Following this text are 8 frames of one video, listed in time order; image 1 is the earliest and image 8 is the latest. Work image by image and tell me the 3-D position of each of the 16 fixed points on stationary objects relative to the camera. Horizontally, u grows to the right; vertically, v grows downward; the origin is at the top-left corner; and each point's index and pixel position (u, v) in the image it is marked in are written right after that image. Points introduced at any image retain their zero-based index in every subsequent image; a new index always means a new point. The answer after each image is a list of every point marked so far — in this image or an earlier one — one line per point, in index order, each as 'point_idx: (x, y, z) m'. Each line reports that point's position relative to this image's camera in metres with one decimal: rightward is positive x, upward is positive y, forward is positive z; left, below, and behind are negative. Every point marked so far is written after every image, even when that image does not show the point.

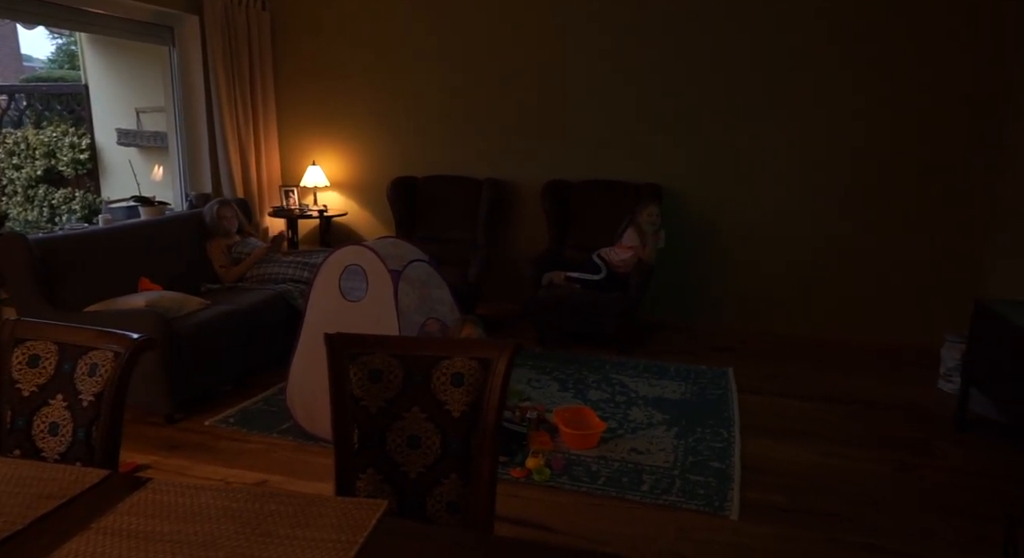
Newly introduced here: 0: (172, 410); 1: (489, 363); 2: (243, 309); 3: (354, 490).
0: (-1.5, -0.6, +3.1) m
1: (-0.1, -0.2, +1.4) m
2: (-1.4, -0.2, +3.5) m
3: (-0.3, -0.4, +1.4) m
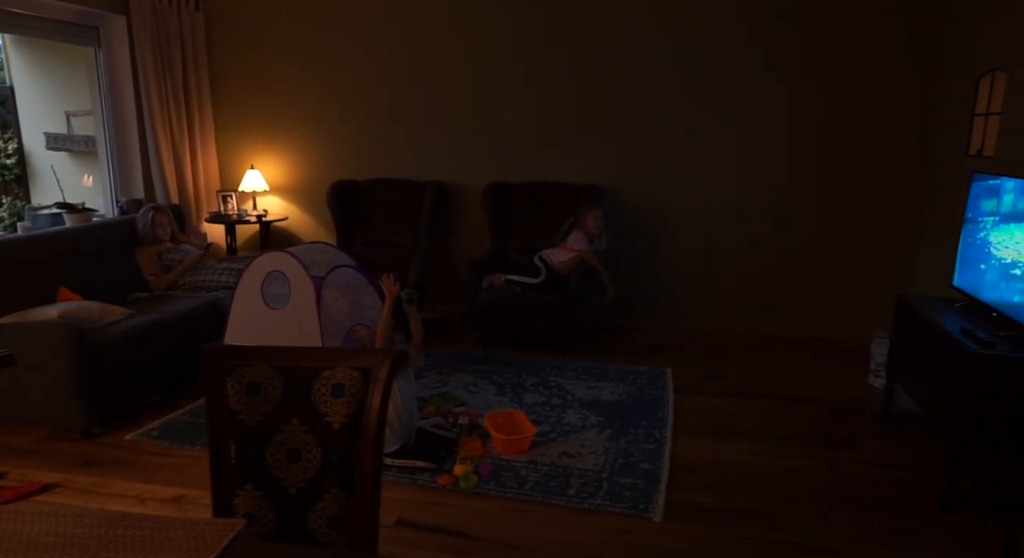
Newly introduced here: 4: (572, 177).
0: (-1.8, -0.6, +2.9) m
1: (-0.3, -0.2, +1.3) m
2: (-1.7, -0.2, +3.4) m
3: (-0.6, -0.5, +1.3) m
4: (+0.4, +0.7, +4.6) m
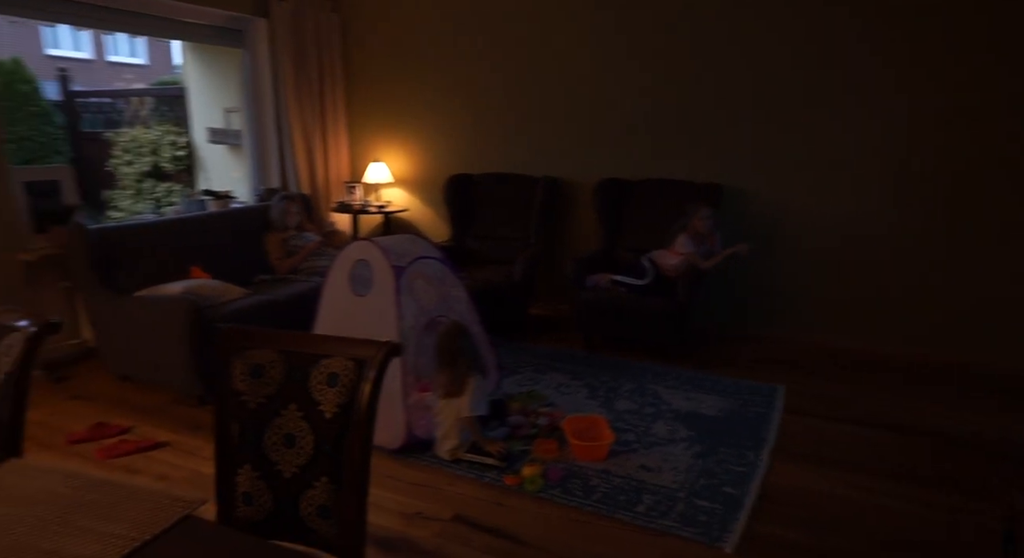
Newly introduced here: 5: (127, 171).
0: (-1.5, -0.5, +3.2) m
1: (-0.3, -0.2, +1.3) m
2: (-1.2, -0.1, +3.6) m
3: (-0.6, -0.4, +1.3) m
4: (+1.1, +0.7, +4.4) m
5: (-2.3, +0.8, +4.5) m
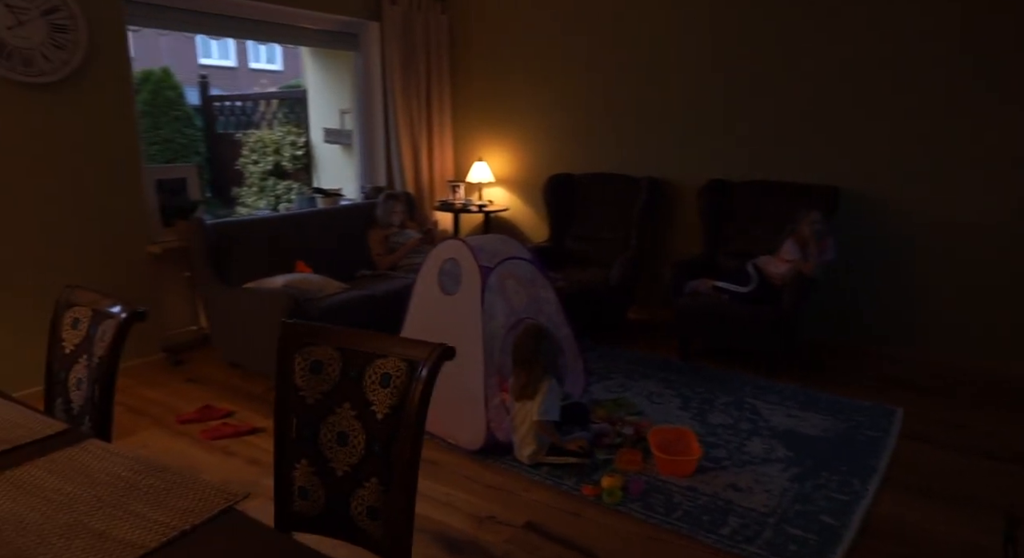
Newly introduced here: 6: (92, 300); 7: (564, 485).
0: (-1.0, -0.5, +3.4) m
1: (-0.2, -0.2, +1.3) m
2: (-0.7, -0.1, +3.7) m
3: (-0.5, -0.4, +1.4) m
4: (+1.8, +0.6, +4.1) m
5: (-1.6, +0.8, +4.8) m
6: (-1.0, 0.0, +1.7) m
7: (+0.2, -0.8, +2.5) m
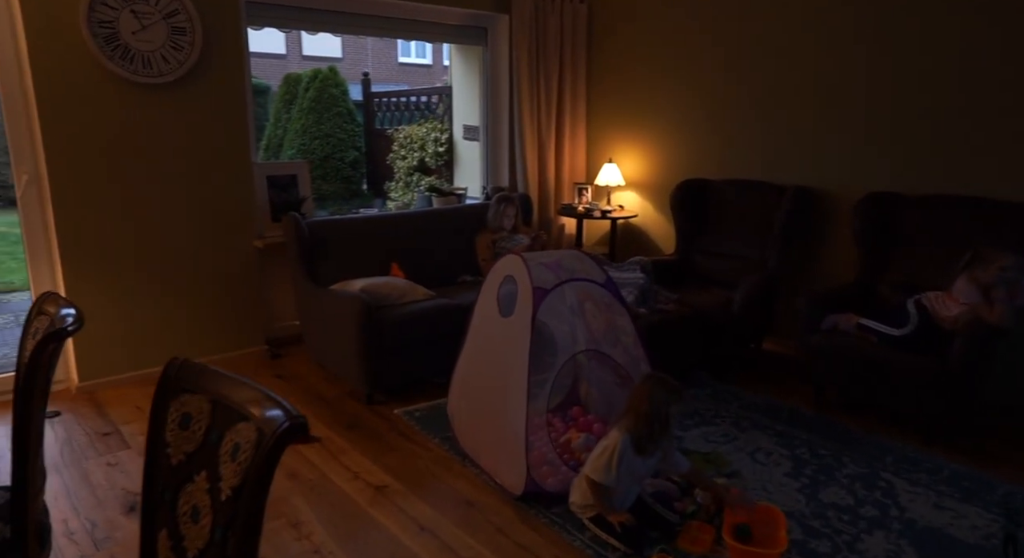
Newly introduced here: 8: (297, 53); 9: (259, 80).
0: (-0.7, -0.5, +3.2) m
1: (-0.4, -0.2, +1.0) m
2: (-0.3, -0.1, +3.5) m
3: (-0.6, -0.5, +1.2) m
4: (+2.3, +0.4, +3.2) m
5: (-0.8, +0.8, +4.8) m
6: (-1.1, -0.1, +1.6) m
7: (+0.3, -0.9, +2.1) m
8: (-1.2, +1.4, +4.3) m
9: (-1.4, +1.2, +4.2) m
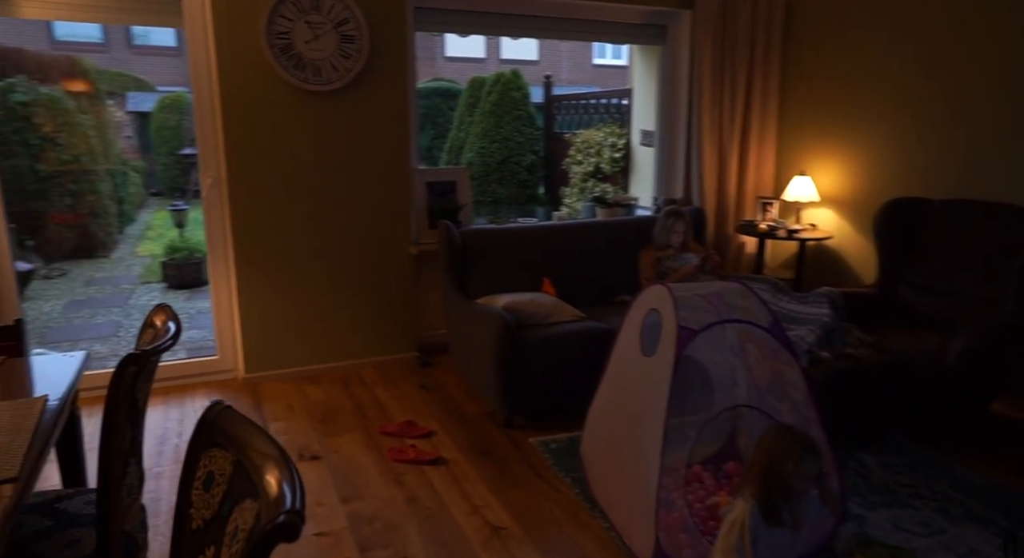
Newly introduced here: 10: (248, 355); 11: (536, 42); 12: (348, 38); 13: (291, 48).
0: (0.0, -0.6, +3.1) m
1: (-0.3, -0.3, +0.8) m
2: (+0.5, -0.2, +3.2) m
3: (-0.5, -0.5, +1.0) m
4: (+2.9, +0.2, +2.2) m
5: (+0.4, +0.7, +4.5) m
6: (-0.8, -0.1, +1.6) m
7: (+0.6, -1.0, +1.7) m
8: (-0.1, +1.4, +4.2) m
9: (-0.3, +1.2, +4.1) m
10: (-1.4, -0.4, +3.5) m
11: (+0.1, +1.5, +4.3) m
12: (-0.8, +1.2, +3.4) m
13: (-1.1, +1.1, +3.3) m
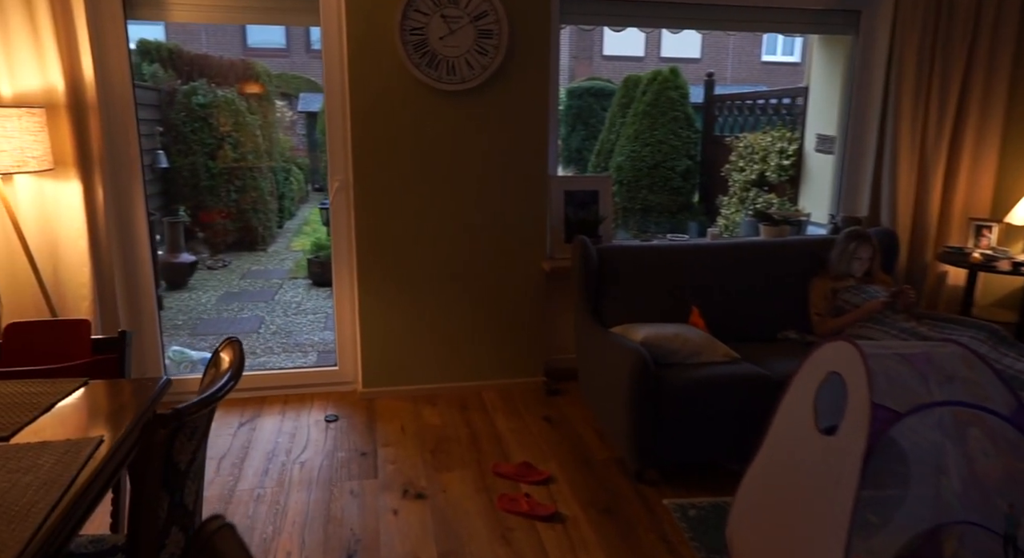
0: (+0.5, -0.7, +2.6) m
1: (-0.2, -0.4, +0.5) m
2: (+1.0, -0.4, +2.6) m
3: (-0.4, -0.6, +0.8) m
4: (+3.2, -0.1, +1.1) m
5: (+1.3, +0.6, +4.0) m
6: (-0.6, -0.2, +1.4) m
7: (+0.8, -1.1, +1.2) m
8: (+0.8, +1.2, +3.7) m
9: (+0.5, +1.1, +3.7) m
10: (-0.7, -0.4, +3.3) m
11: (+1.0, +1.3, +3.7) m
12: (-0.1, +1.1, +3.1) m
13: (-0.4, +1.1, +3.1) m
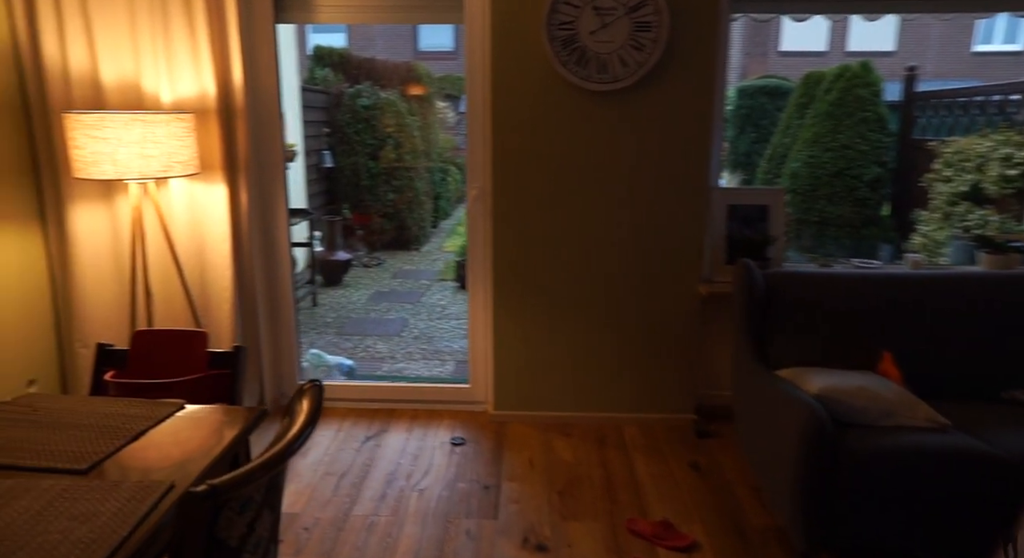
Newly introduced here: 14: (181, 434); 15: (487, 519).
0: (+0.9, -0.8, +2.1) m
1: (-0.2, -0.5, +0.2) m
2: (+1.4, -0.5, +2.0) m
3: (-0.4, -0.7, +0.5) m
4: (+3.2, -0.4, +0.1) m
5: (+2.1, +0.4, +3.3) m
6: (-0.4, -0.2, +1.2) m
7: (+0.9, -1.3, +0.7) m
8: (+1.5, +1.1, +3.2) m
9: (+1.3, +0.9, +3.2) m
10: (-0.1, -0.5, +3.1) m
11: (+1.8, +1.2, +3.1) m
12: (+0.5, +1.0, +2.7) m
13: (+0.3, +1.0, +2.8) m
14: (-0.7, -0.3, +1.4) m
15: (-0.1, -0.8, +2.4) m
